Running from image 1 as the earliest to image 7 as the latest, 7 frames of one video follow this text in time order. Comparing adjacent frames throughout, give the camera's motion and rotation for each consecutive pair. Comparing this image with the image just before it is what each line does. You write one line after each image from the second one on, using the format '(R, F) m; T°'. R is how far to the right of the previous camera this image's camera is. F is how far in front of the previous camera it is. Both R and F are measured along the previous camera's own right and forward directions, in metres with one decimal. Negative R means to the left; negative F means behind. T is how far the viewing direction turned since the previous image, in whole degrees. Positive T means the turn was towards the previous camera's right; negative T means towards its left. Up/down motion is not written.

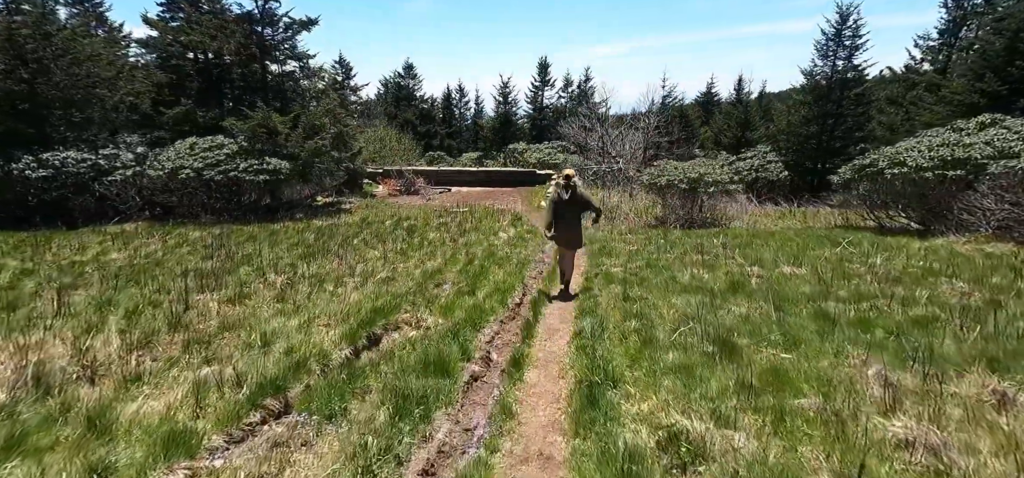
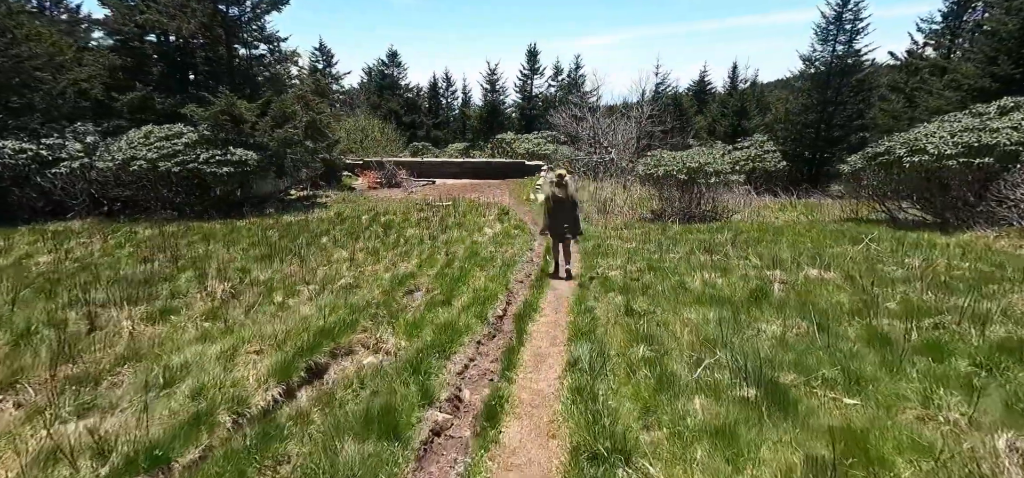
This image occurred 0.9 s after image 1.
(+0.1, +1.0) m; +1°
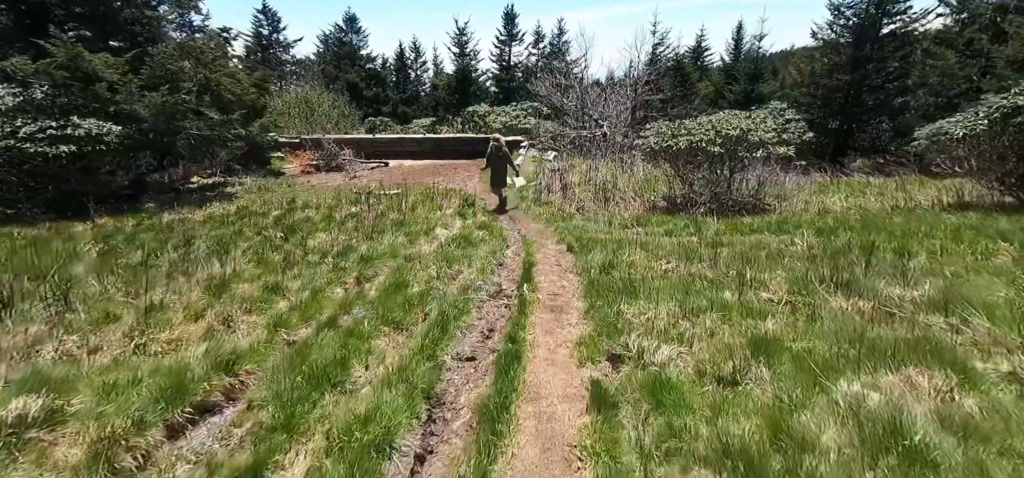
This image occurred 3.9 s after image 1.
(+0.3, +3.7) m; +2°
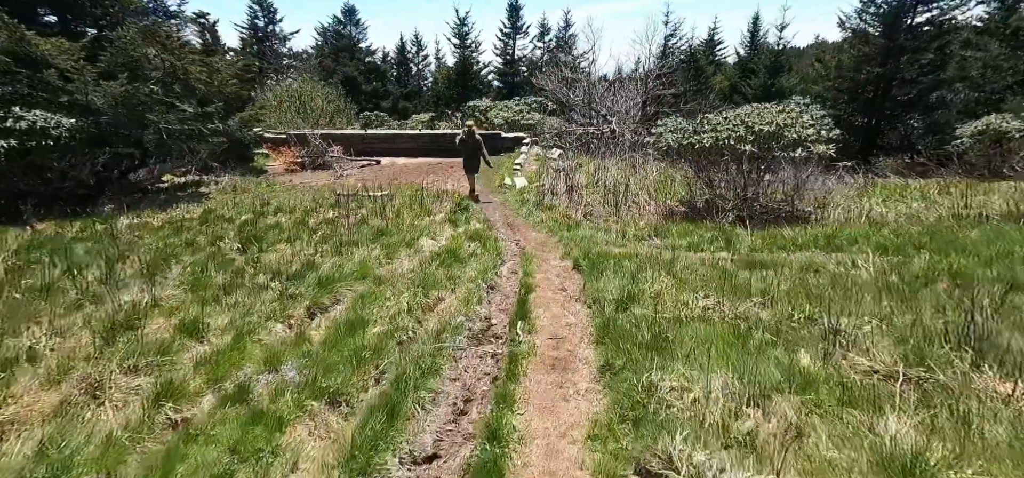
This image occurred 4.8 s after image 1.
(+0.1, +1.2) m; -1°
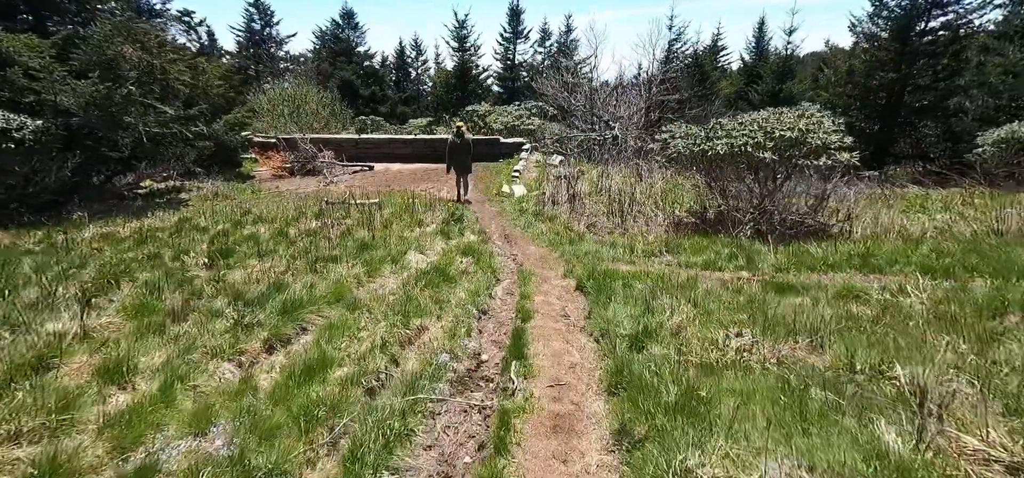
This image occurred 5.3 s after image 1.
(0.0, +0.7) m; 0°
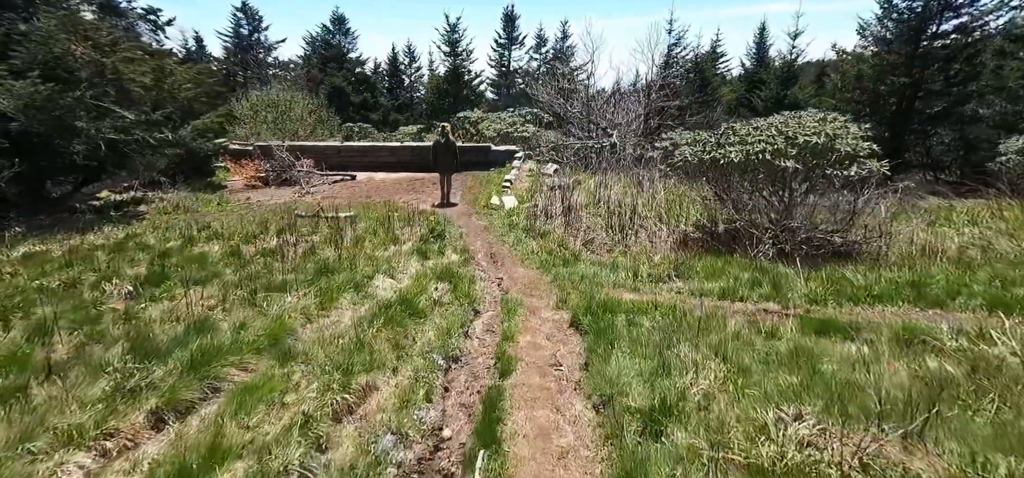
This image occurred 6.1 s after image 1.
(+0.1, +0.9) m; 0°
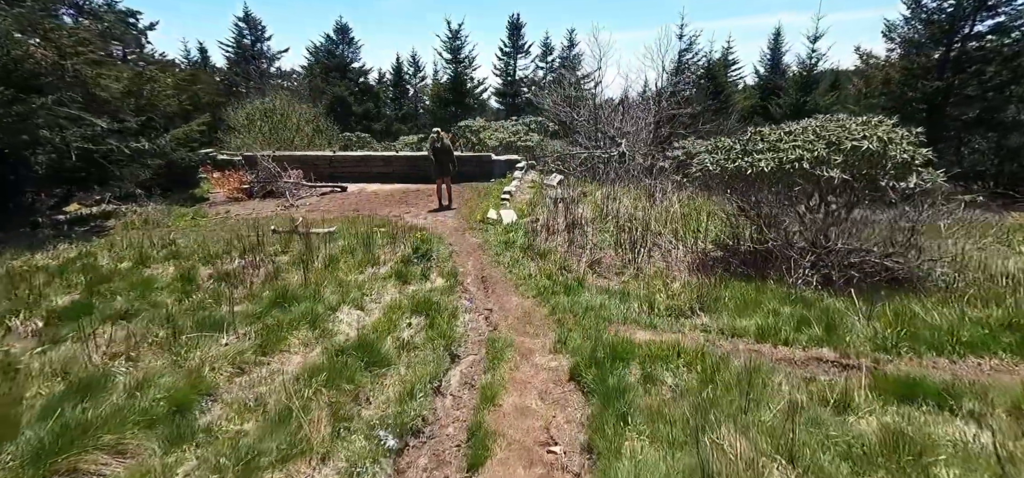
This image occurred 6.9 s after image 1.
(+0.2, +0.9) m; -1°
